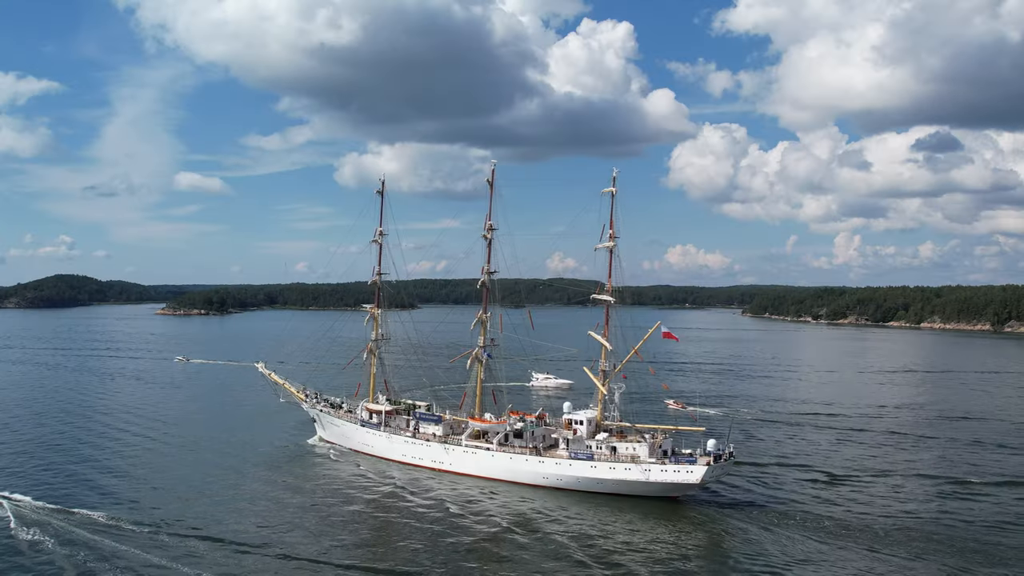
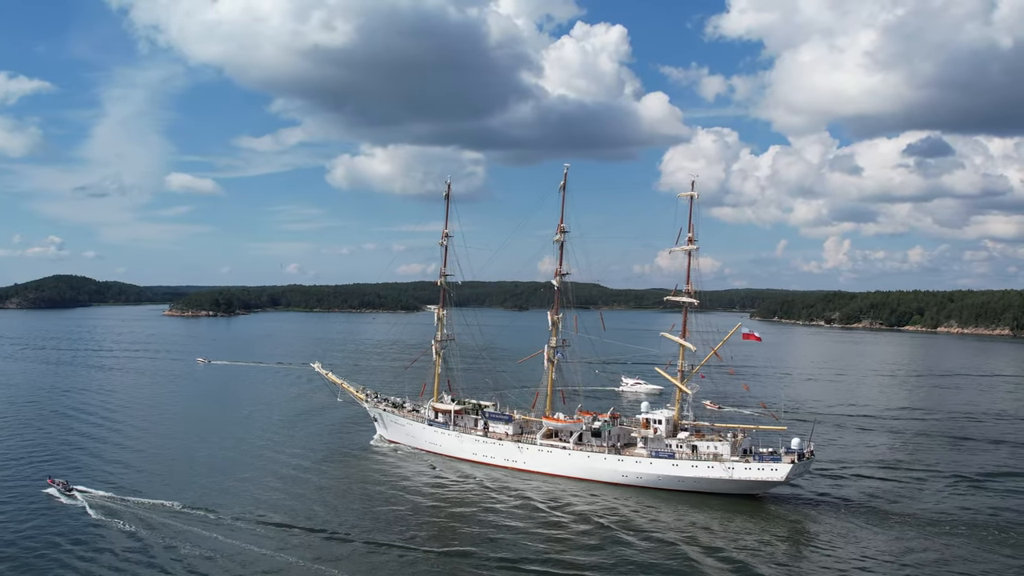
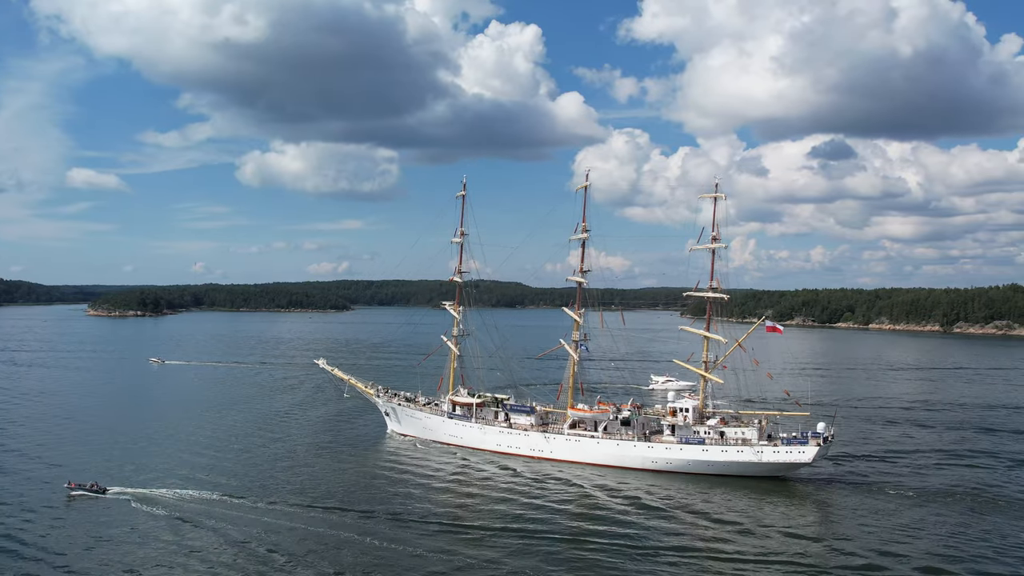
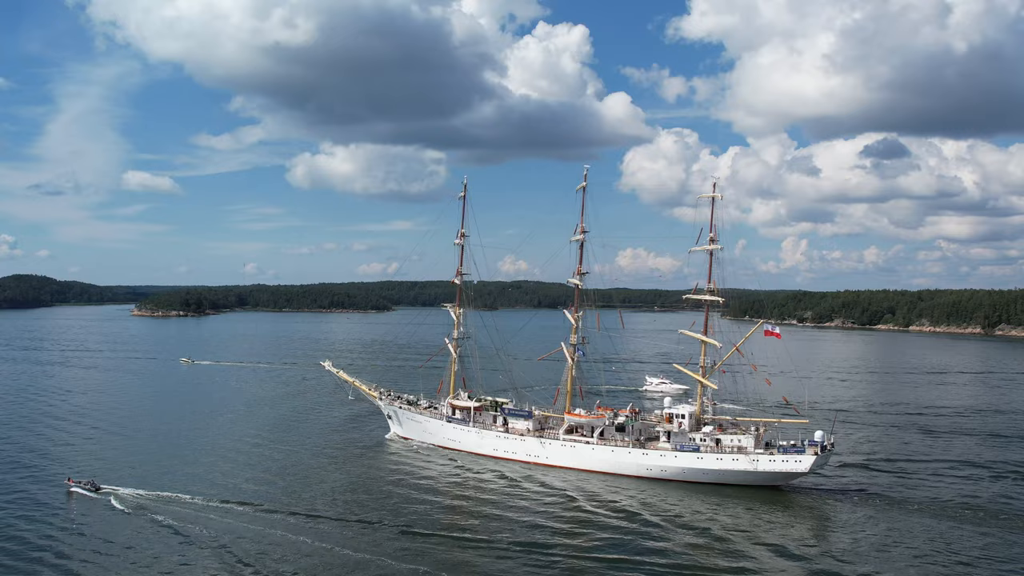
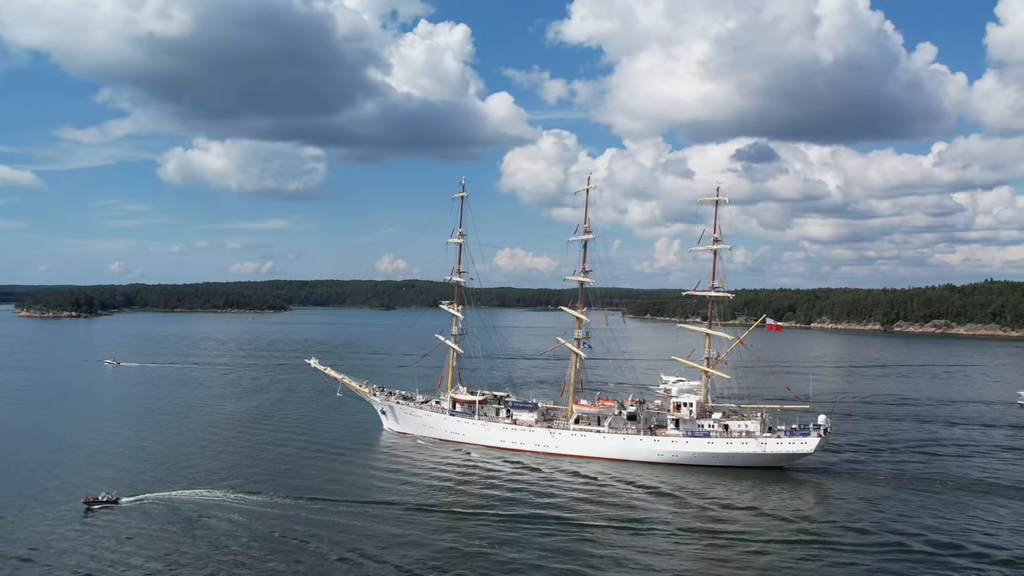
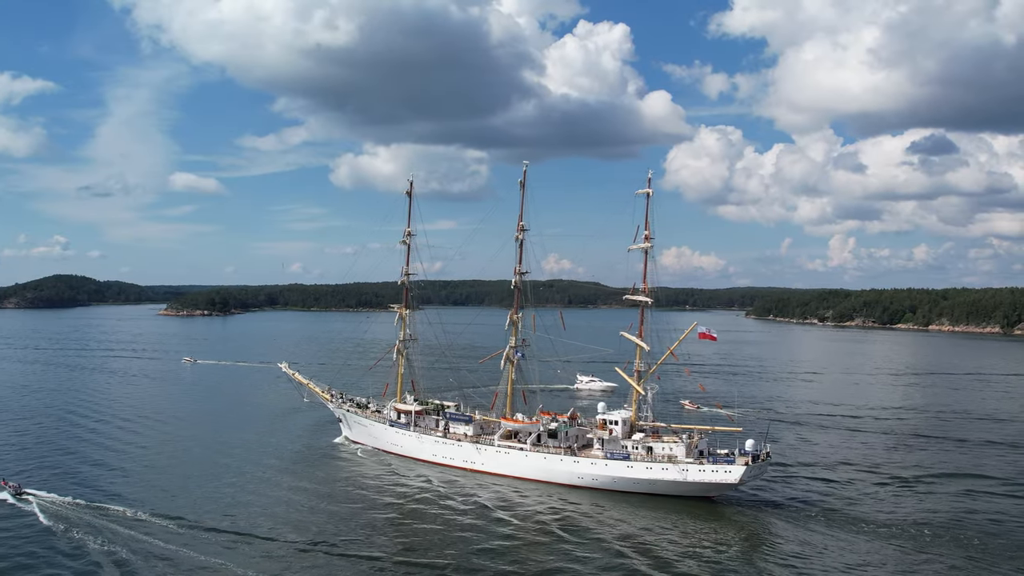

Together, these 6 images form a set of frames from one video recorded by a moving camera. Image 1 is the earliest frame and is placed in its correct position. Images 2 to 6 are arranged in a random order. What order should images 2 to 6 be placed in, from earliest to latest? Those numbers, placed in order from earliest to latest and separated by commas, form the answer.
6, 2, 4, 3, 5
